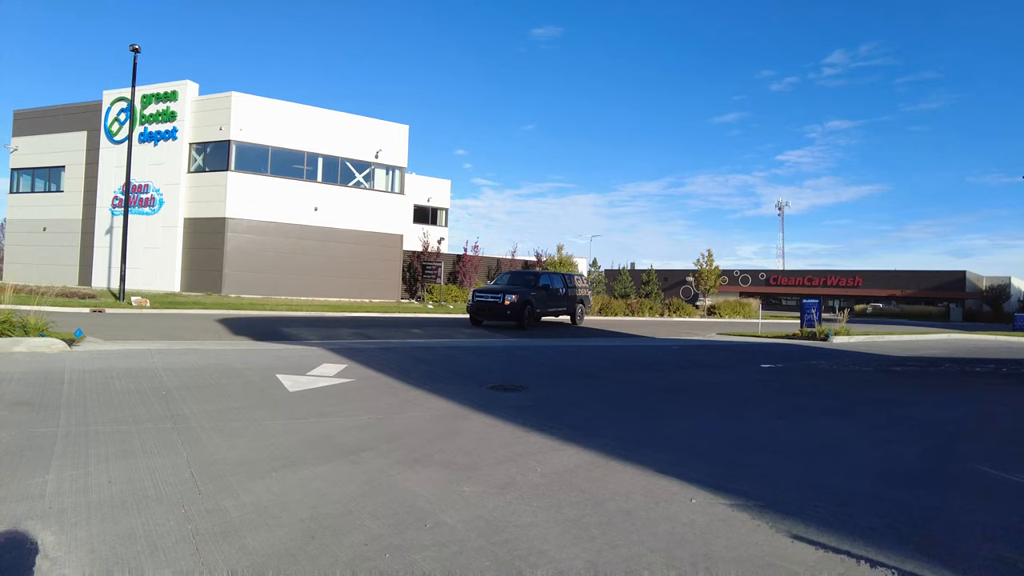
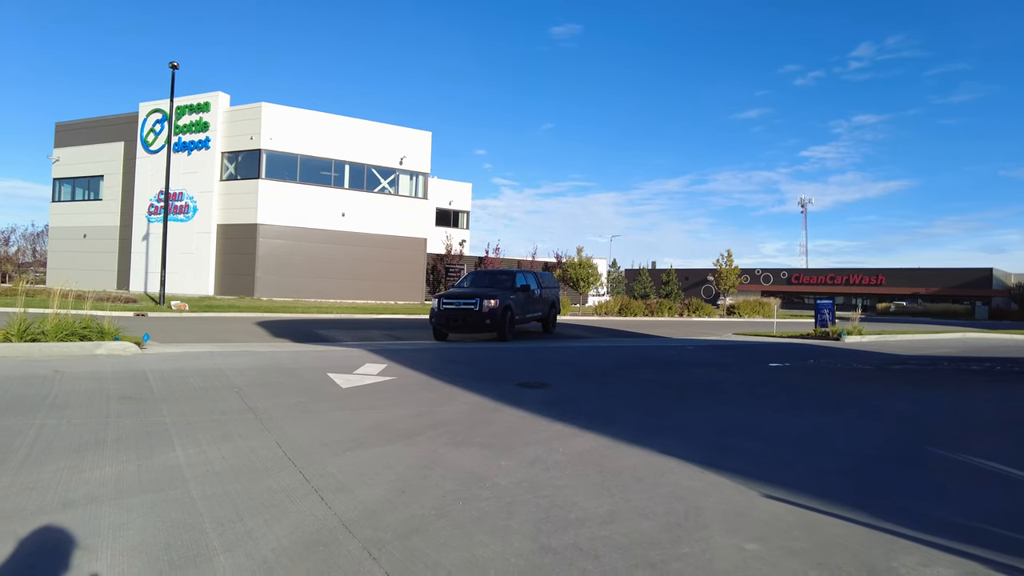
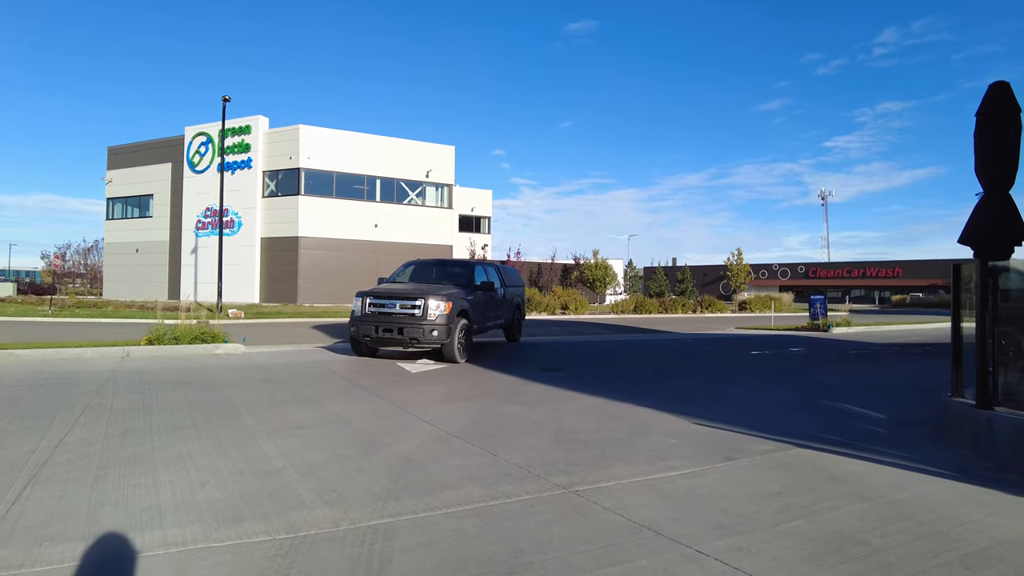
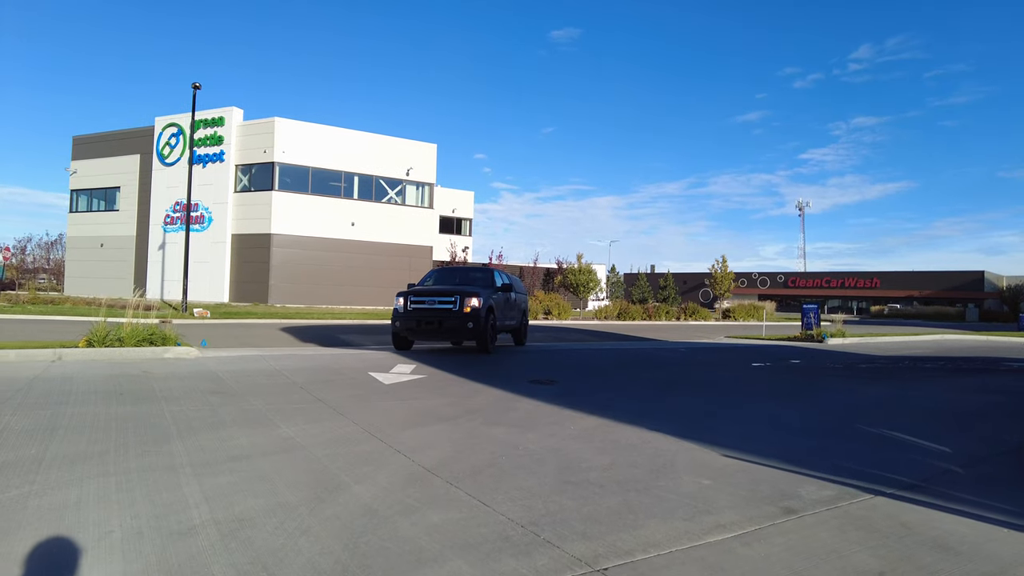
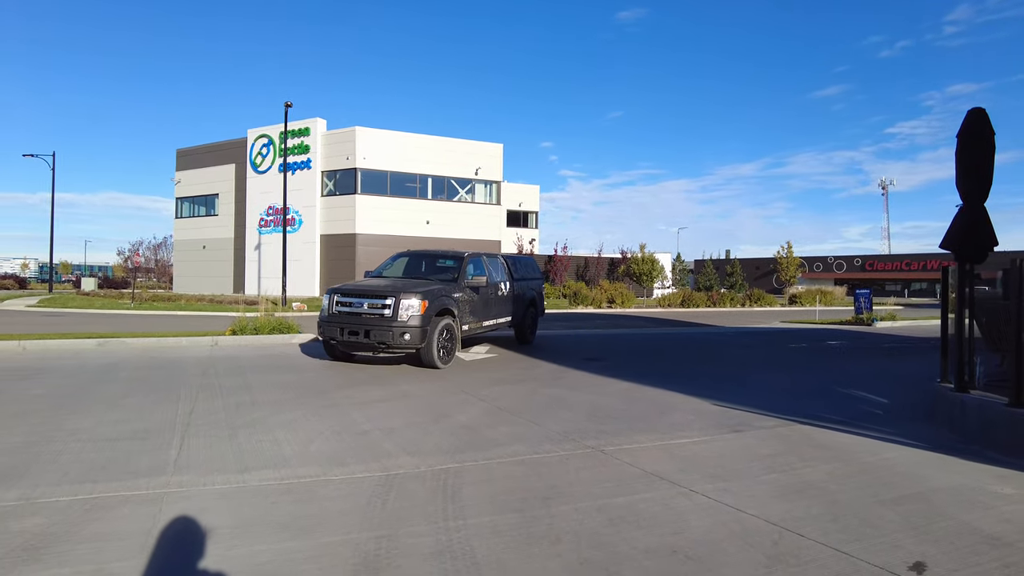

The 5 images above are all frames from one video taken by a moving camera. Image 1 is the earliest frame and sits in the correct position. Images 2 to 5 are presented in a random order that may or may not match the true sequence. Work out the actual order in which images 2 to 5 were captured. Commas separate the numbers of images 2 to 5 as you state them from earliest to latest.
2, 4, 3, 5
